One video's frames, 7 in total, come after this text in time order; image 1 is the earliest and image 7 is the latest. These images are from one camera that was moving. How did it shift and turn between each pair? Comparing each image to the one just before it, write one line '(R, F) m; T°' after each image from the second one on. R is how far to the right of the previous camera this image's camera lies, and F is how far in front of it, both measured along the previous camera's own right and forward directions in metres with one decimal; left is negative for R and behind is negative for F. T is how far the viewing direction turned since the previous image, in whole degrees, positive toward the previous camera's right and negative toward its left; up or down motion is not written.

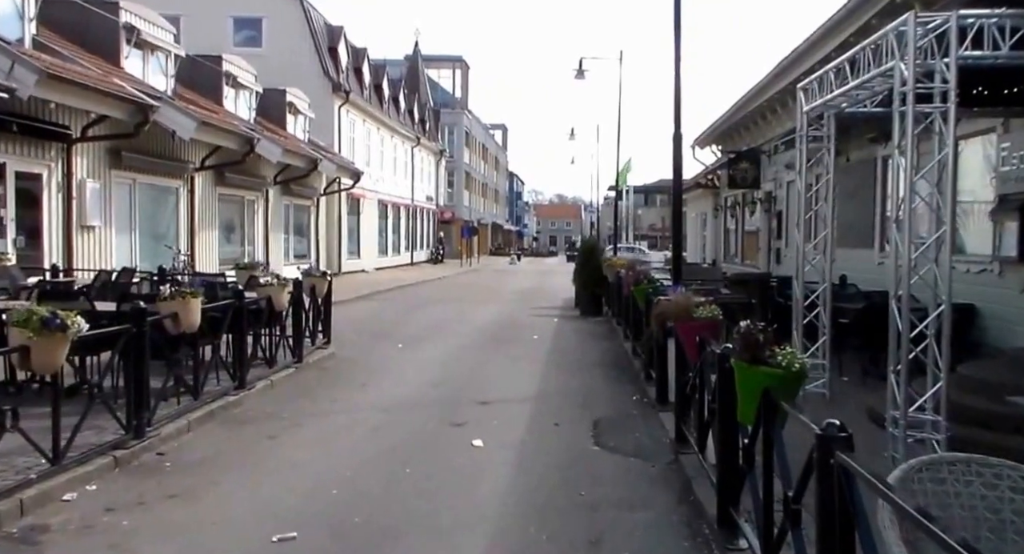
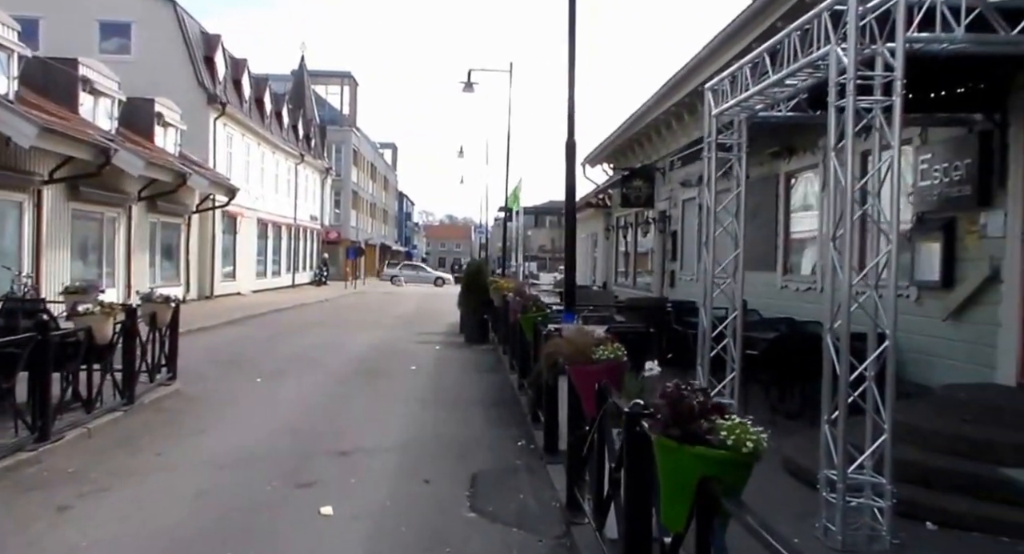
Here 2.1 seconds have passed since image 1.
(+0.3, +1.4) m; +8°
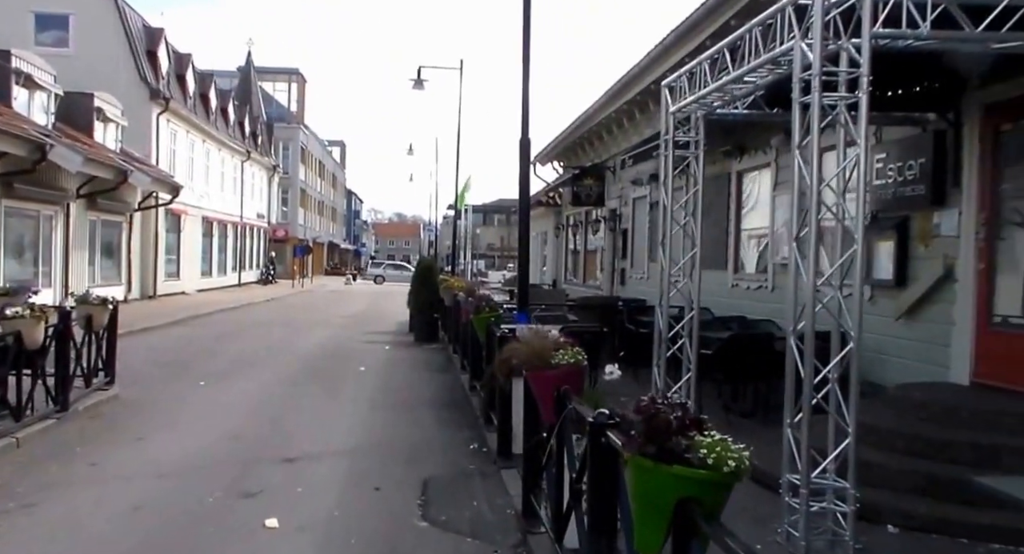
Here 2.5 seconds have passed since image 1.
(0.0, +0.2) m; +4°
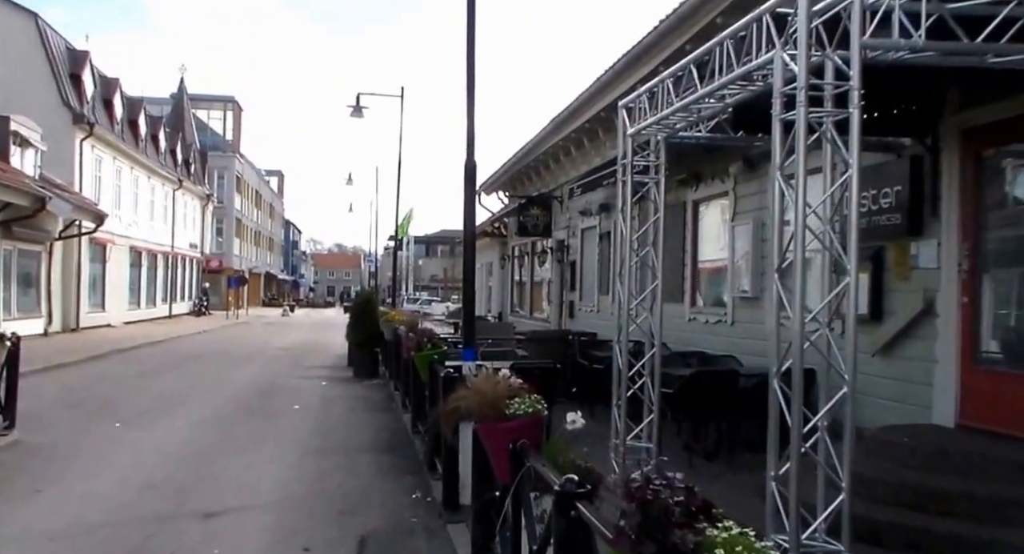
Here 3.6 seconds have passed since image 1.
(-0.1, +0.6) m; +4°
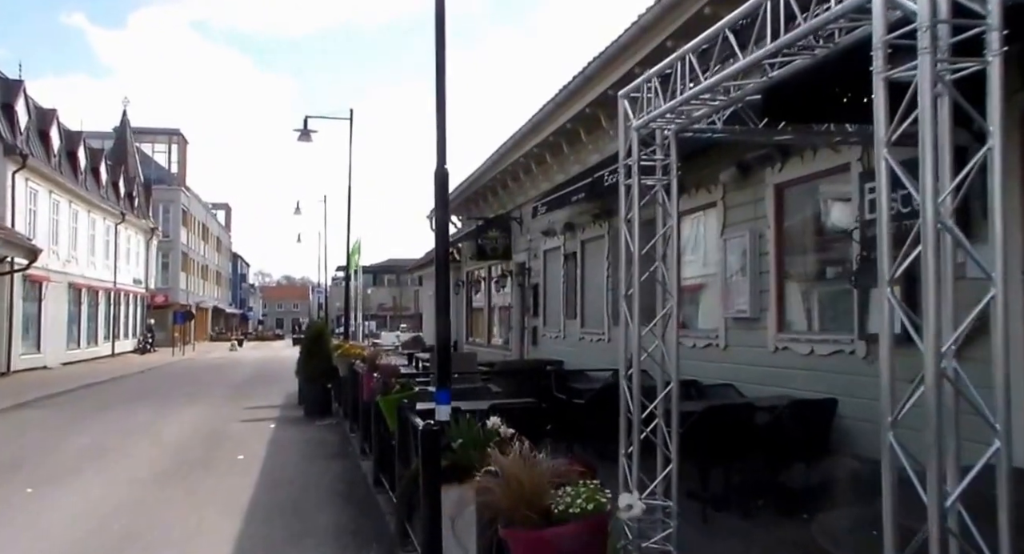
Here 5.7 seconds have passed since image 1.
(-0.2, +1.0) m; +4°
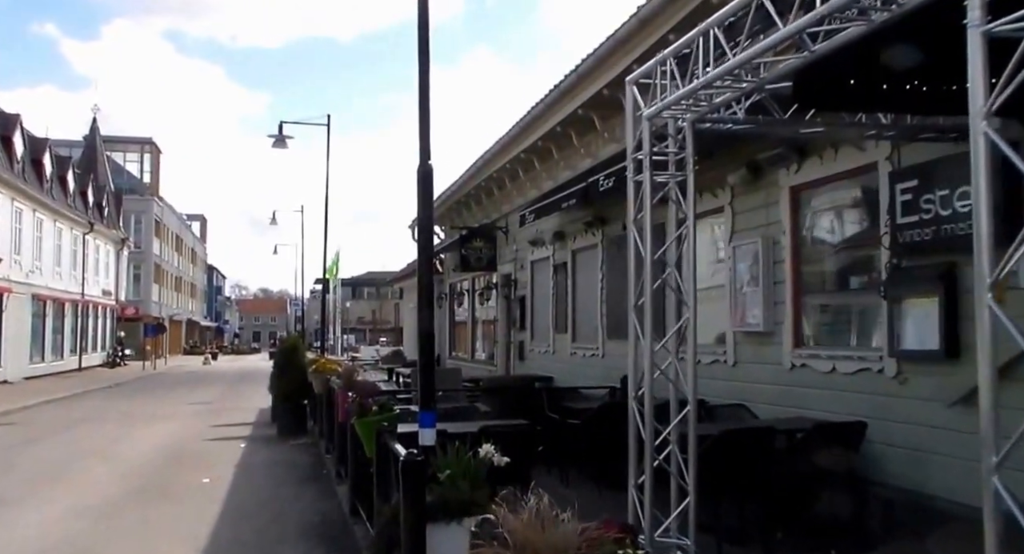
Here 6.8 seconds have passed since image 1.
(-0.1, +0.7) m; +2°
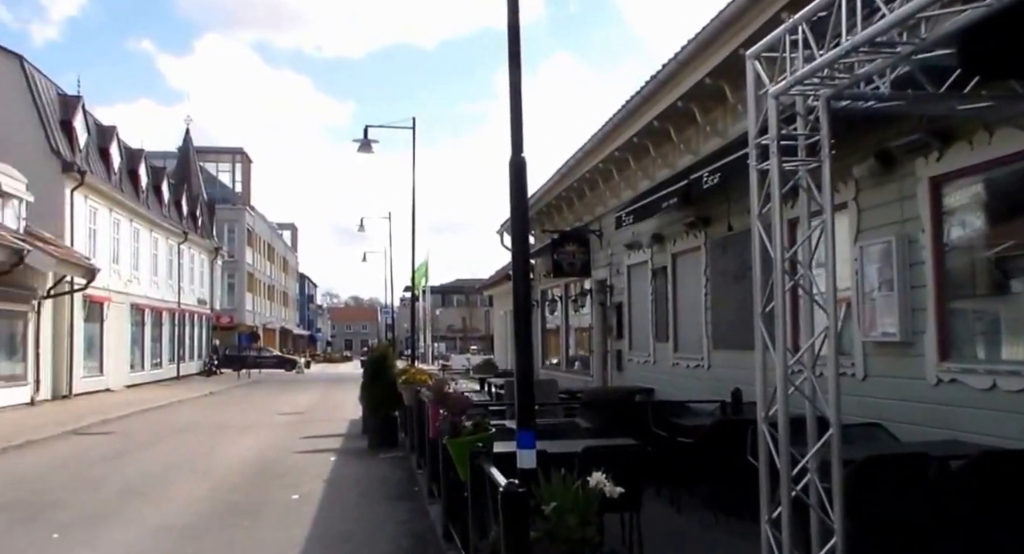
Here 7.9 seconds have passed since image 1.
(-0.1, +0.5) m; -7°
